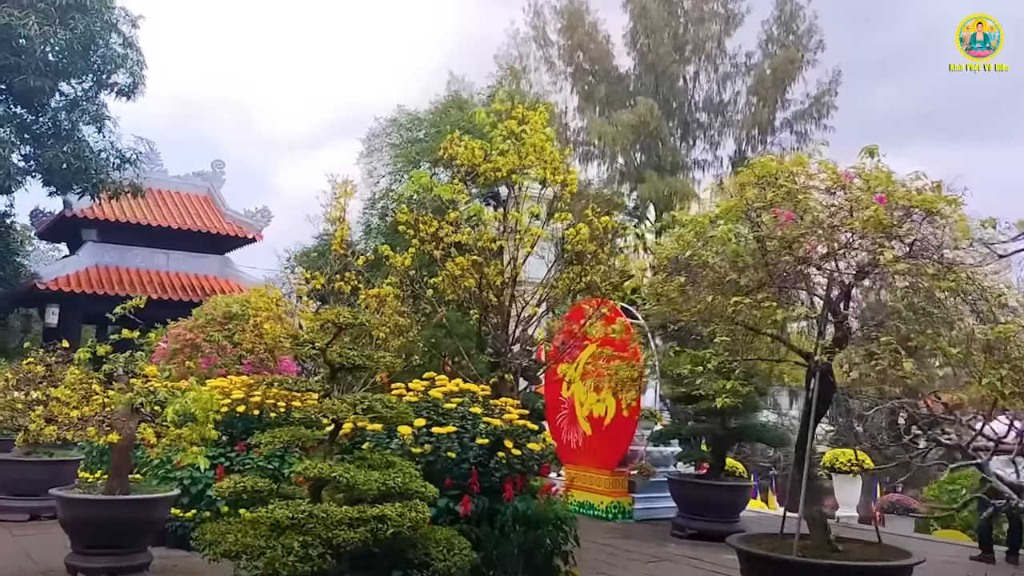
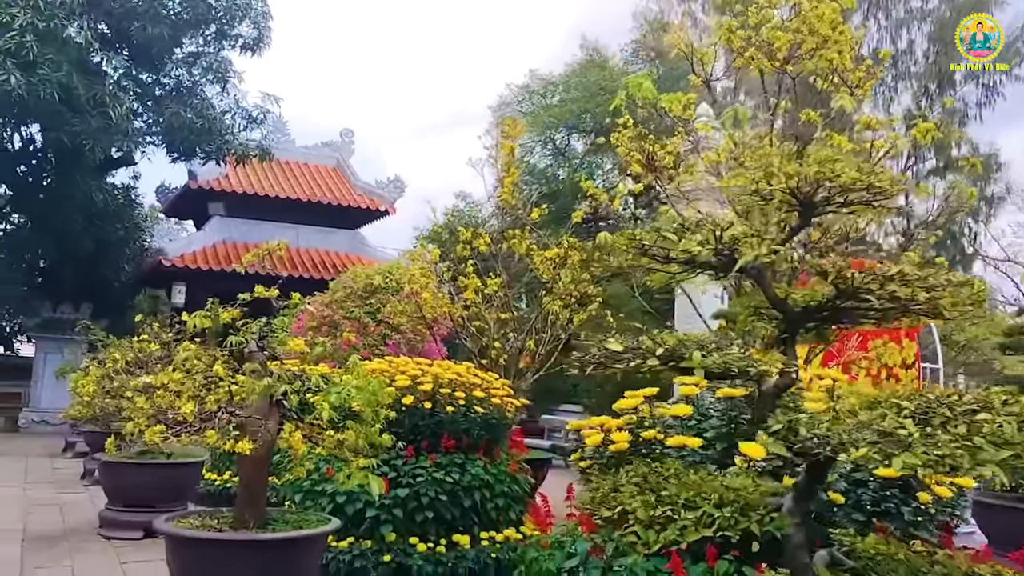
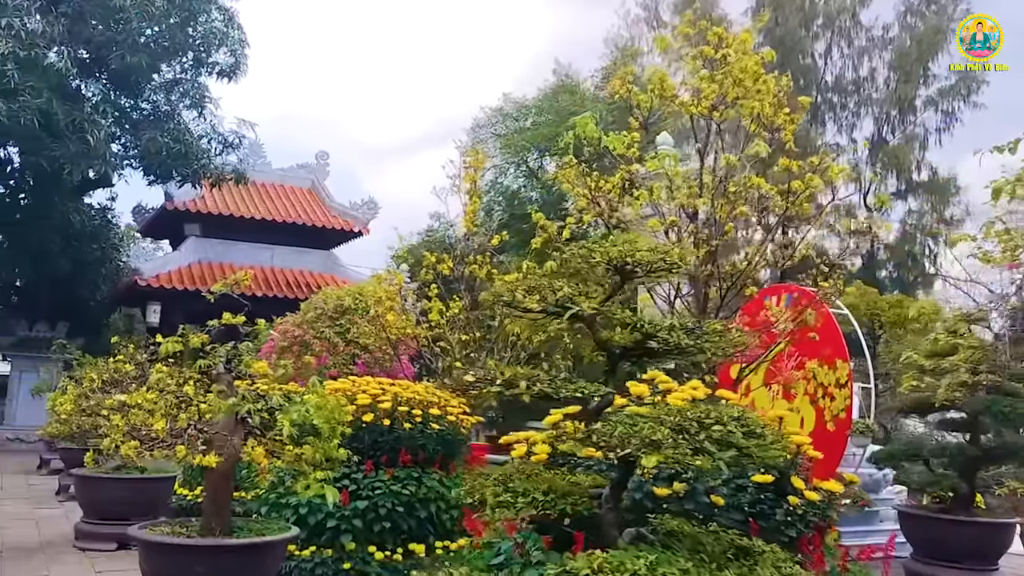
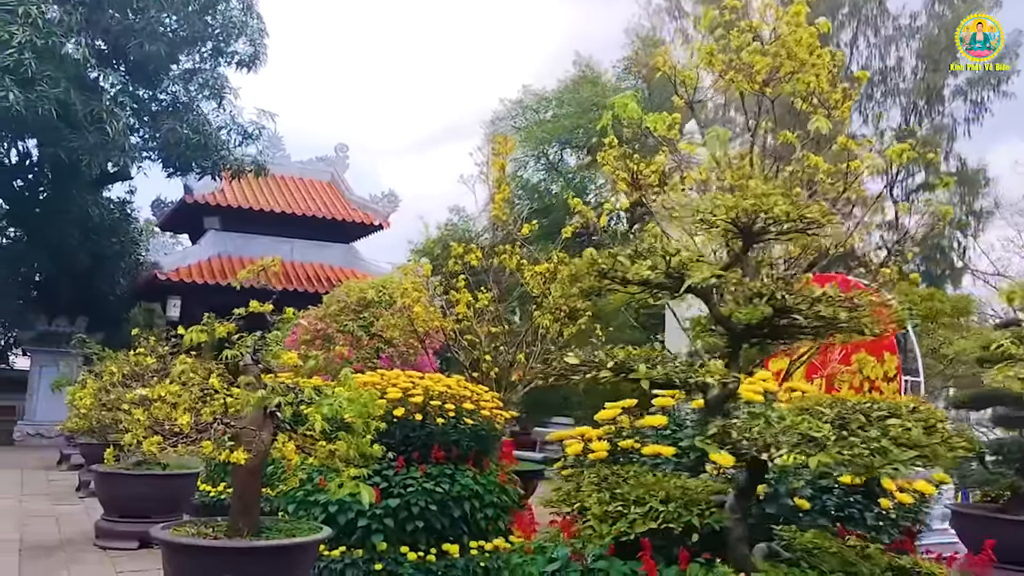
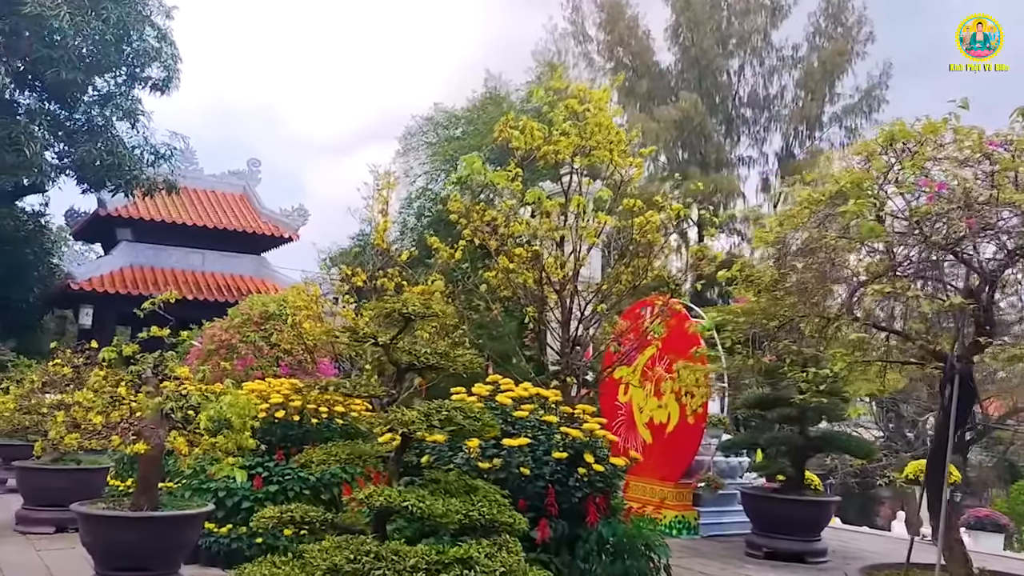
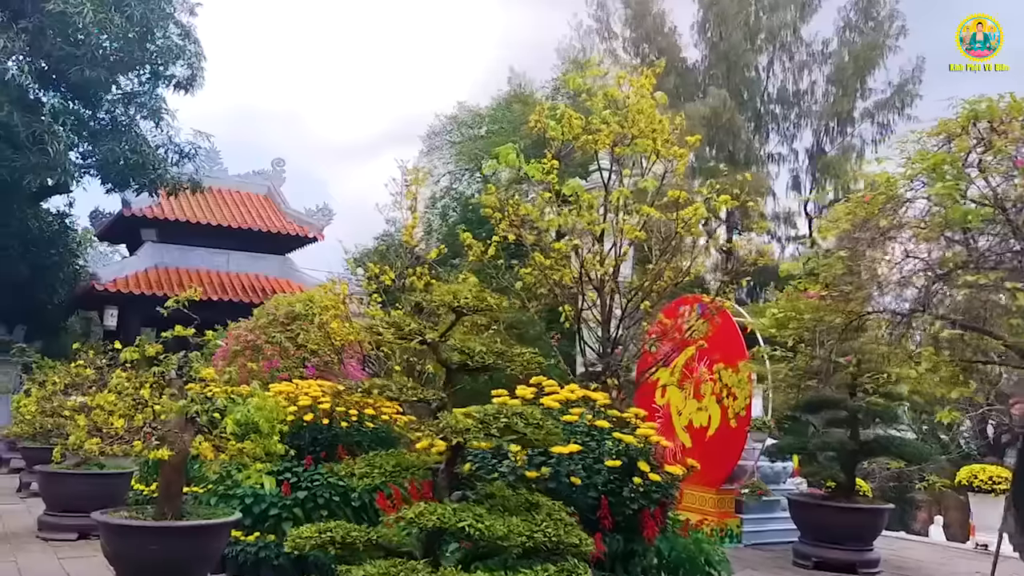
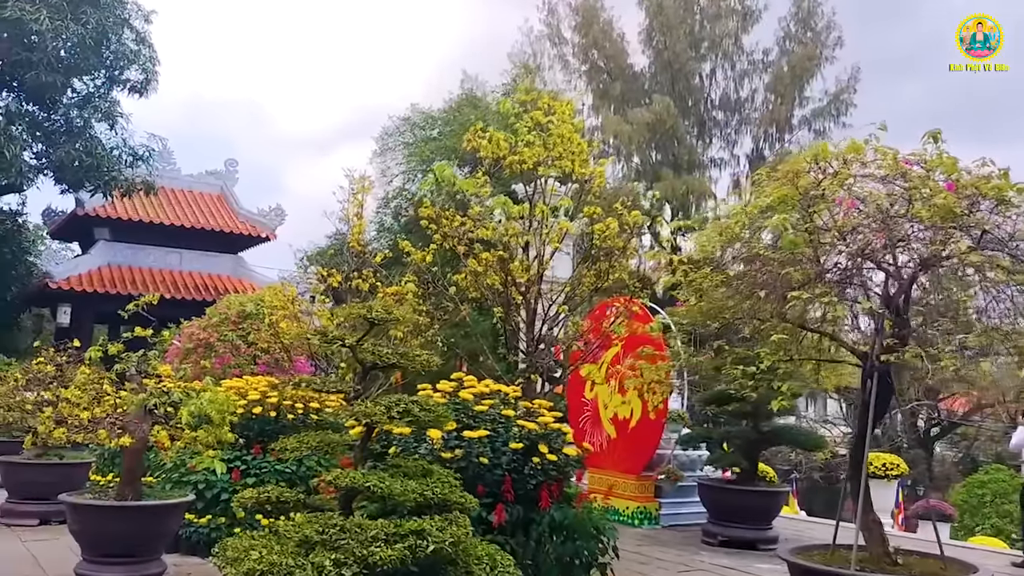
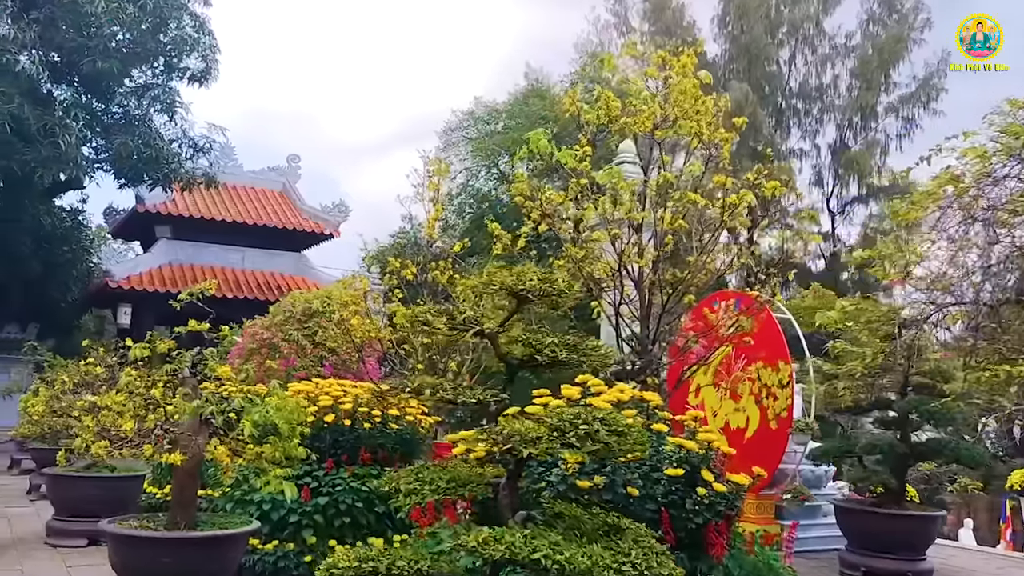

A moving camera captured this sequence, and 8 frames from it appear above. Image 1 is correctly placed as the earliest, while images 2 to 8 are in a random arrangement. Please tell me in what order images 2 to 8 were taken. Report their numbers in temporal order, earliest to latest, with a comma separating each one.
7, 5, 6, 8, 3, 4, 2
